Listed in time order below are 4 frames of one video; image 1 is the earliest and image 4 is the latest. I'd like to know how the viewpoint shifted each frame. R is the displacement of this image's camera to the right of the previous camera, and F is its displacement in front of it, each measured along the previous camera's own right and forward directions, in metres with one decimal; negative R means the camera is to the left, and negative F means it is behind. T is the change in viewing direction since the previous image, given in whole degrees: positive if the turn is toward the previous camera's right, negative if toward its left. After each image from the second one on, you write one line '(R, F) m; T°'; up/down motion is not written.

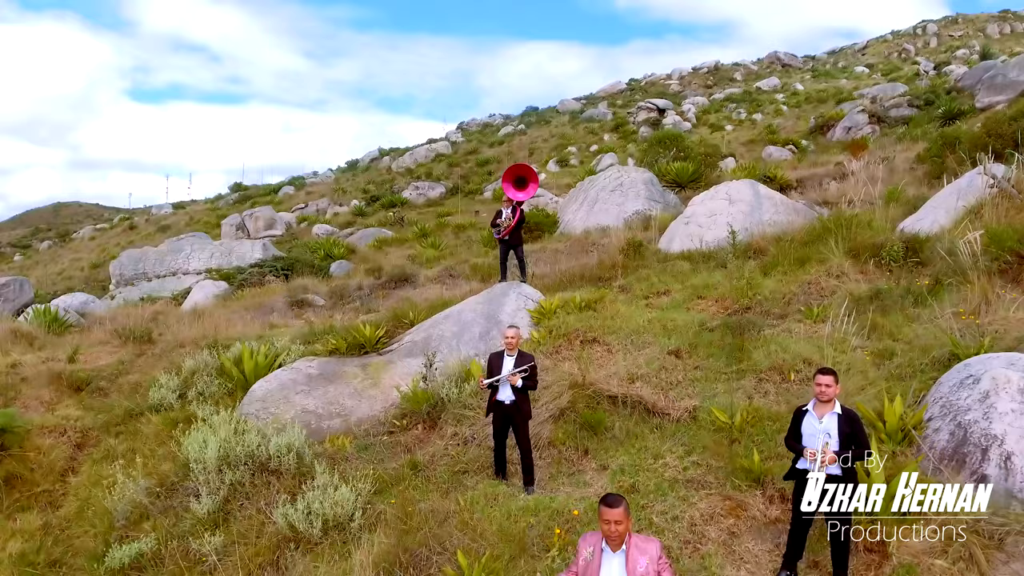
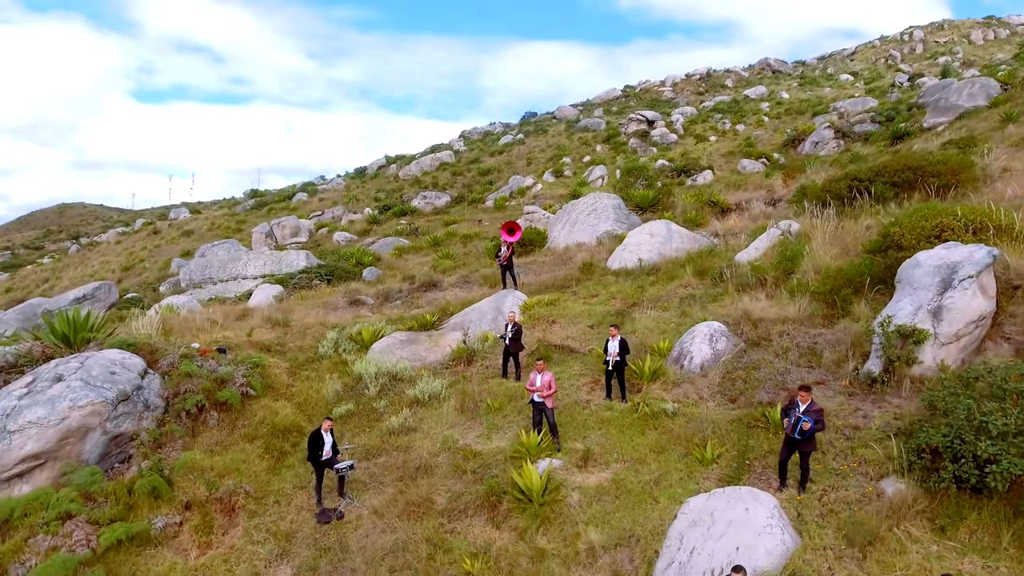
(0.0, -4.7) m; 0°
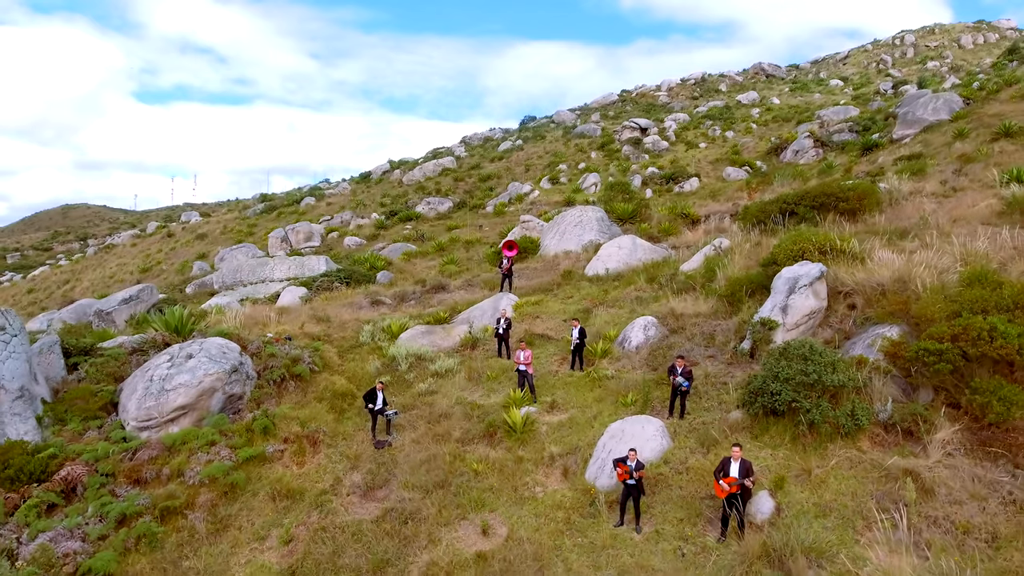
(+0.1, -3.2) m; 0°
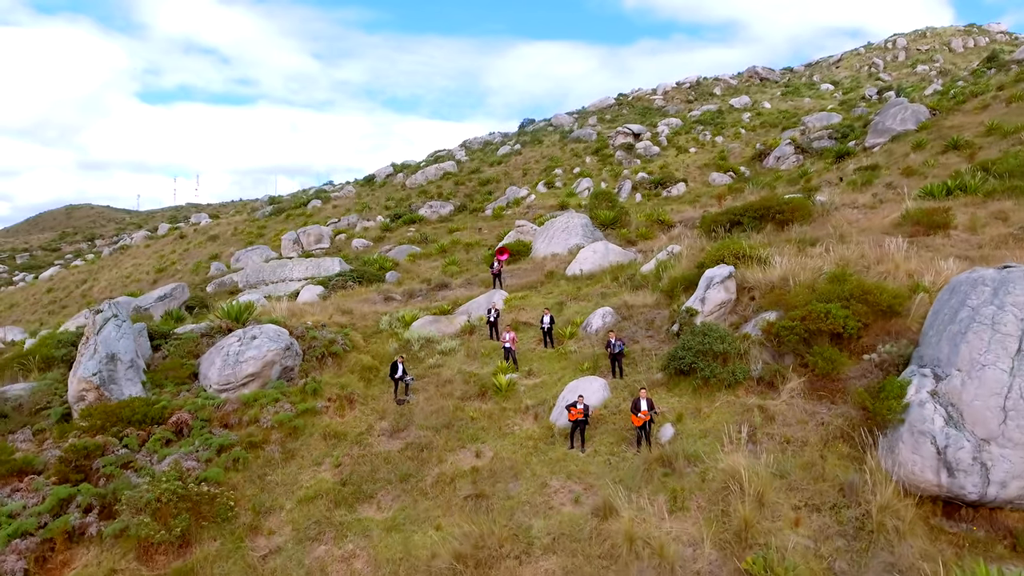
(+0.3, -3.2) m; 0°
